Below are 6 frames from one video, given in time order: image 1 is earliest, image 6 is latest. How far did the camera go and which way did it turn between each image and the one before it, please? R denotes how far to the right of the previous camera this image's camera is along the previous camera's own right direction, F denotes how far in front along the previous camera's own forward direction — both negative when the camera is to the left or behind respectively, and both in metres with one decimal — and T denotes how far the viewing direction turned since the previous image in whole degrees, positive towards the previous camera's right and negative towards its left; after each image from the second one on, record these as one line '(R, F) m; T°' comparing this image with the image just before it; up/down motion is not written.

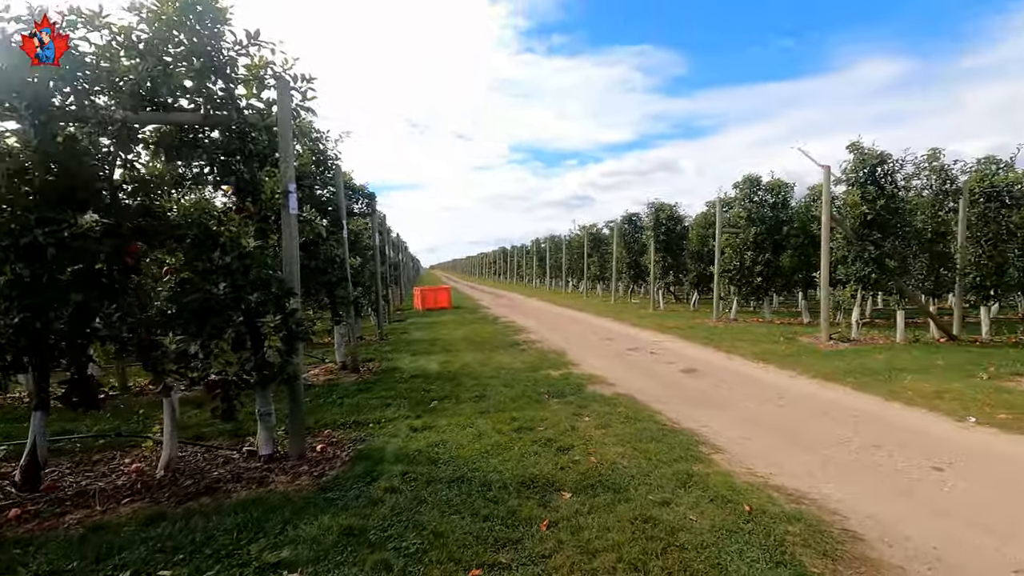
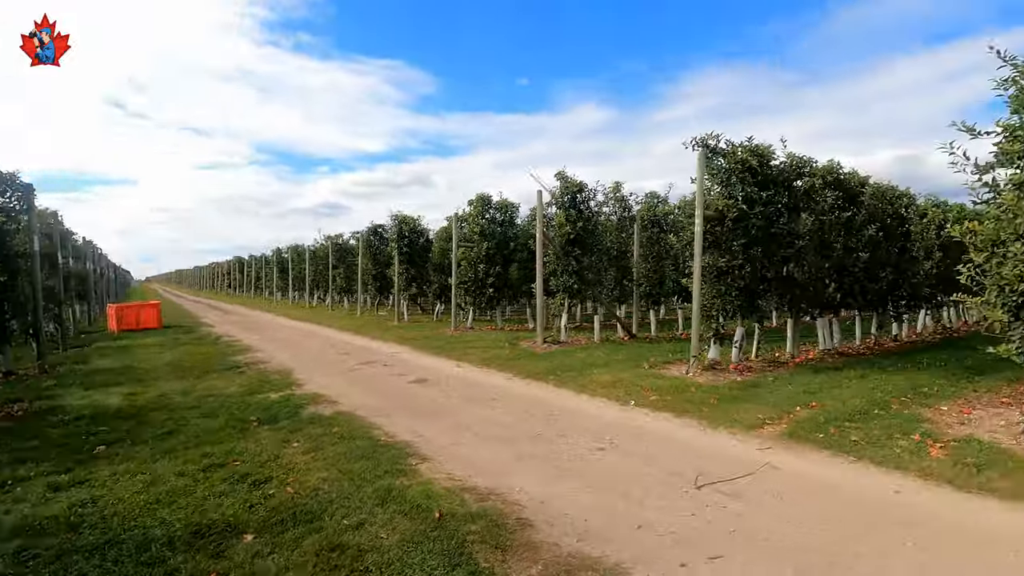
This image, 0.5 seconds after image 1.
(+0.4, 0.0) m; +25°
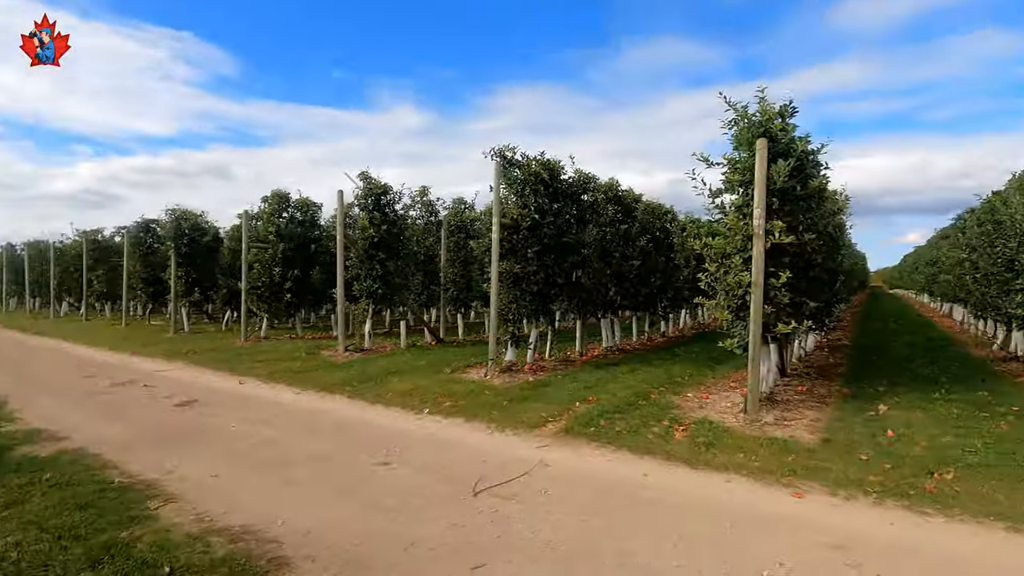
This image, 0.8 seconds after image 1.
(+0.3, +0.1) m; +19°
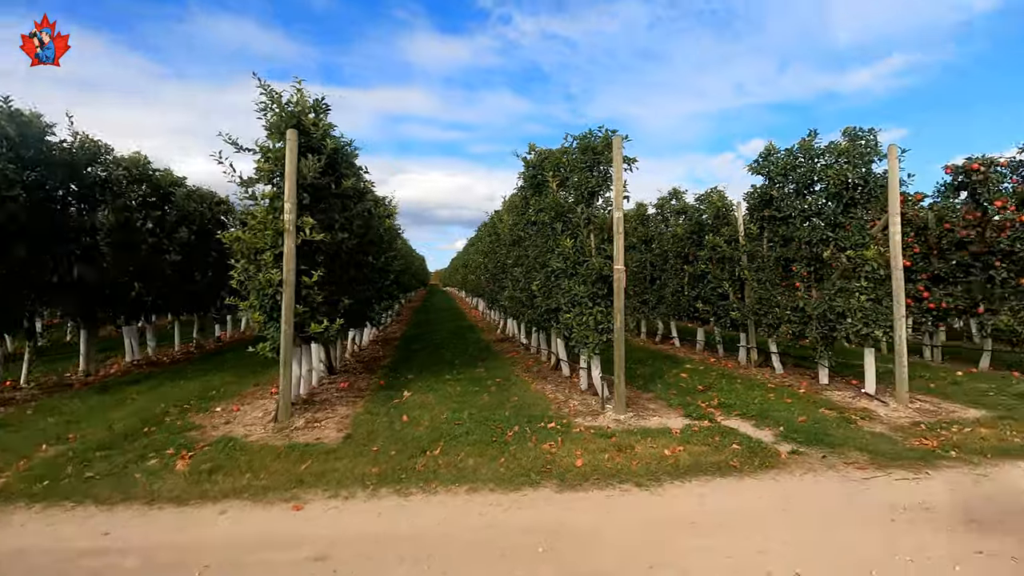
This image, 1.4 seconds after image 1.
(+0.7, +0.2) m; +42°
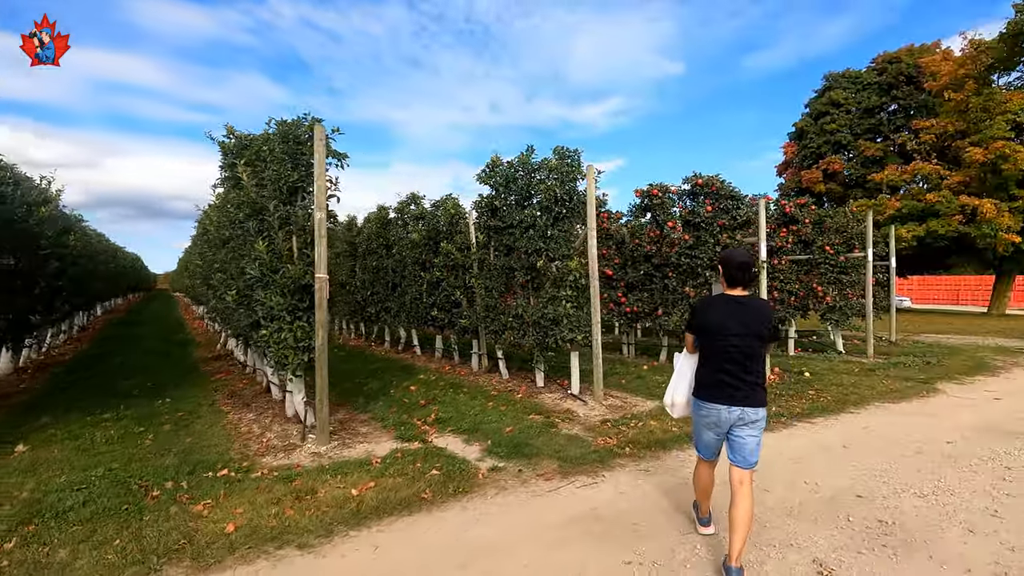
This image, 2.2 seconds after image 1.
(+0.8, +0.5) m; +25°
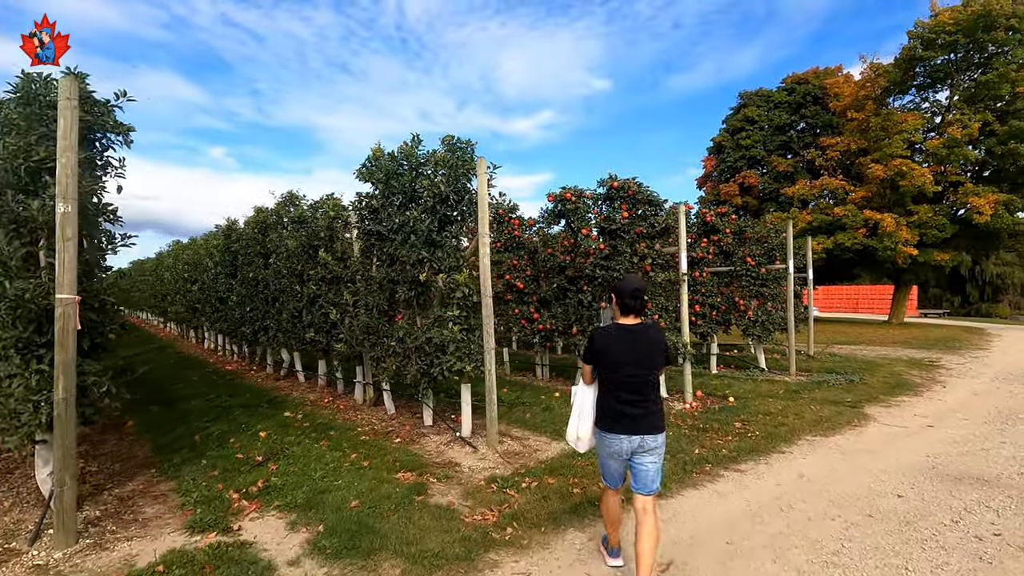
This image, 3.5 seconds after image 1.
(+0.7, +1.4) m; +7°
